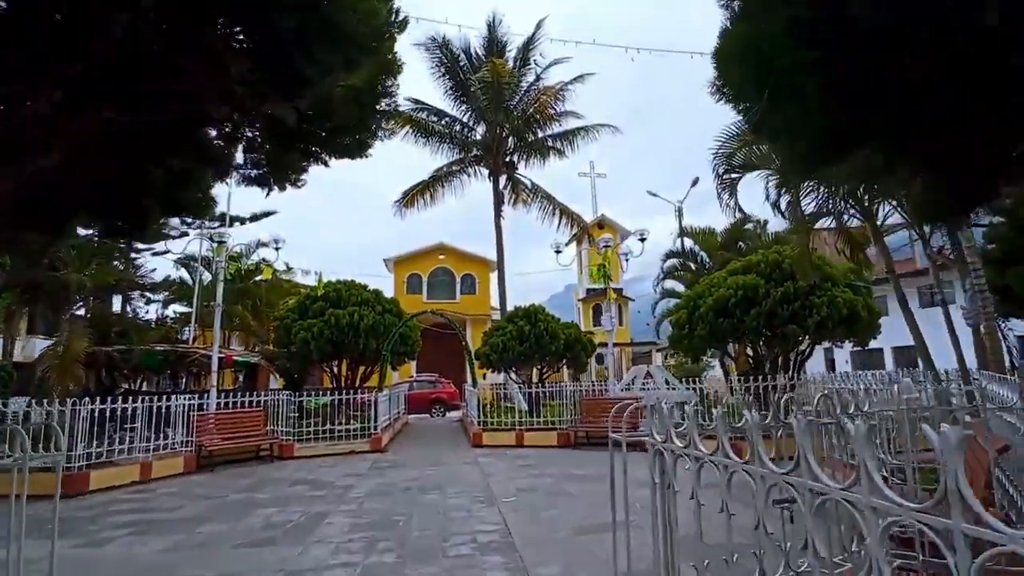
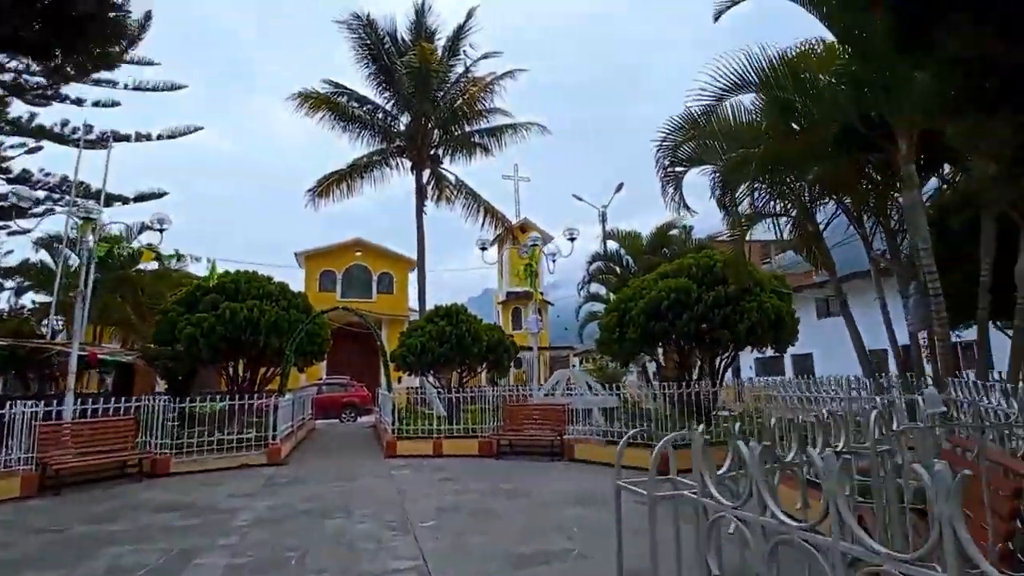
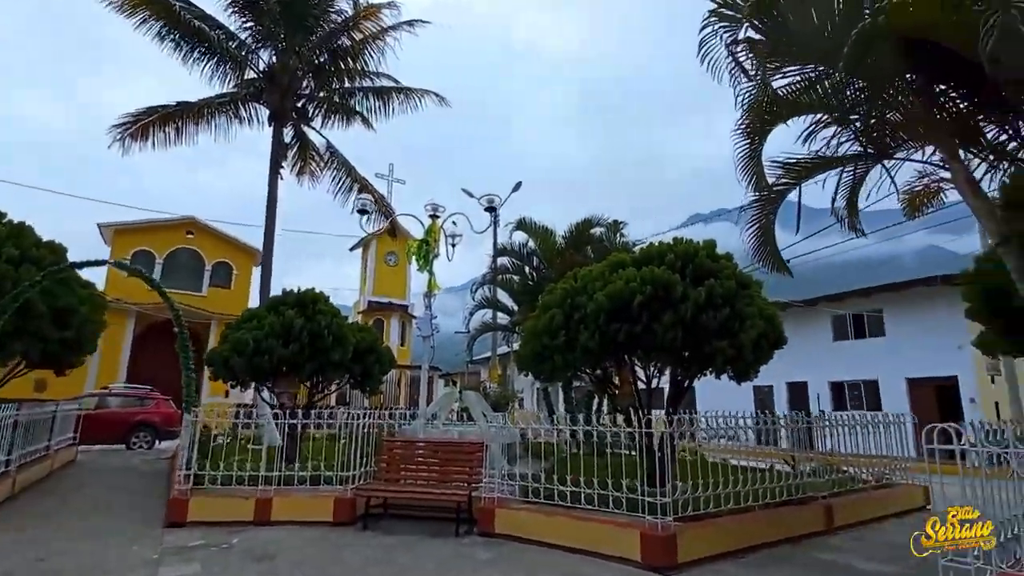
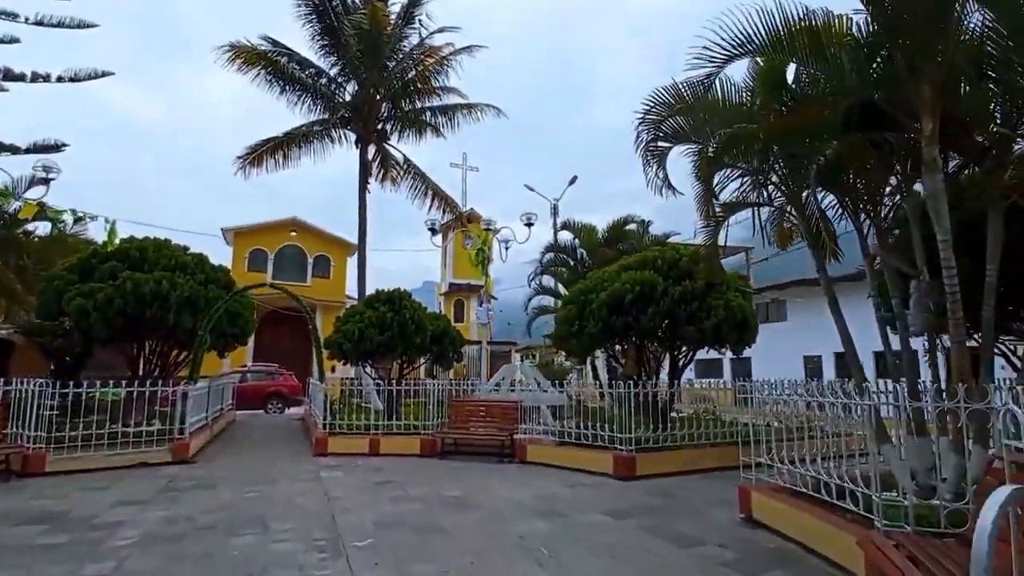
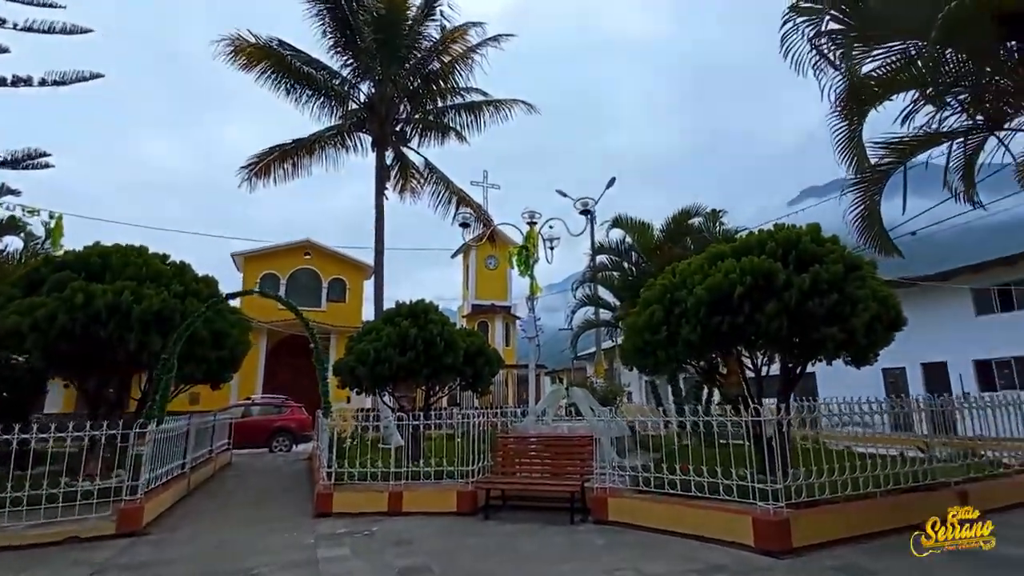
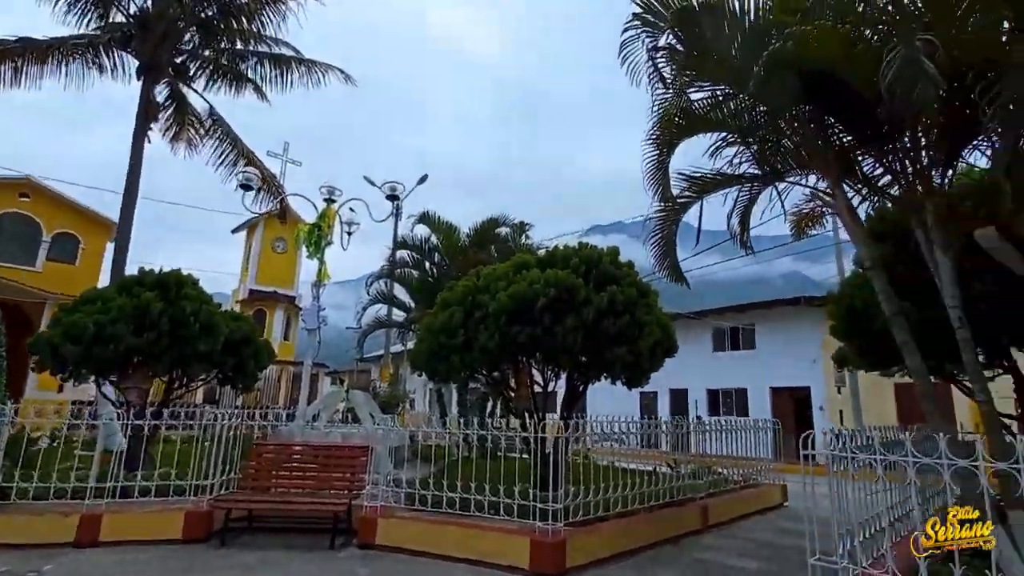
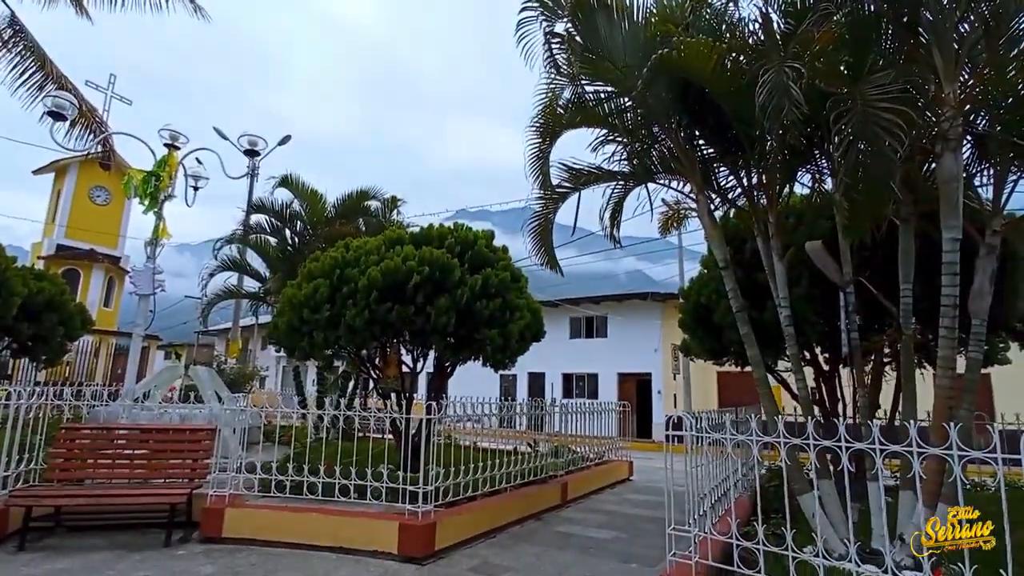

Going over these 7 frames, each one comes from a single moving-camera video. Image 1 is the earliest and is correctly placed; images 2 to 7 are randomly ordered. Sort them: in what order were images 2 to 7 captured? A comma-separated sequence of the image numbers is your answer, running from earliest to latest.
2, 4, 5, 3, 6, 7
